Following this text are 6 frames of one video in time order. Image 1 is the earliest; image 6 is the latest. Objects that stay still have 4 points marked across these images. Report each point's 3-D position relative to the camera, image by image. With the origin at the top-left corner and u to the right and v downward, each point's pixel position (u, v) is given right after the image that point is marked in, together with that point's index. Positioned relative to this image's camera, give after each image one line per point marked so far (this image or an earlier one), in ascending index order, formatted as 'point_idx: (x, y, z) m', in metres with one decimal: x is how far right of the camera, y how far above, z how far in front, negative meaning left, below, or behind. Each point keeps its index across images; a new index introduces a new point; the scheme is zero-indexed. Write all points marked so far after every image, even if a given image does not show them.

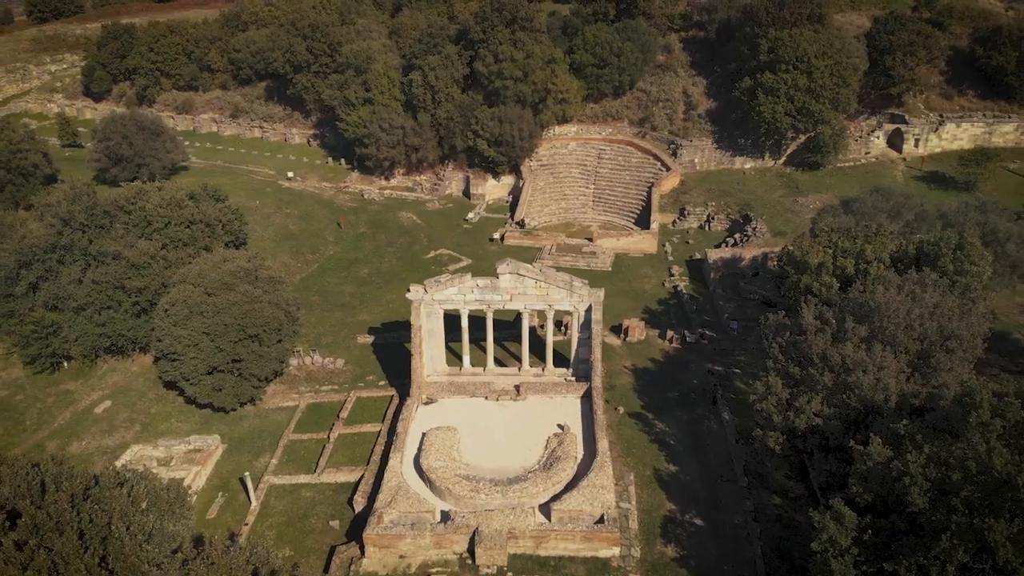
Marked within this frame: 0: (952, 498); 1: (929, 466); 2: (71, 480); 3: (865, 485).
0: (+11.7, -5.6, +16.6) m
1: (+11.4, -4.9, +17.4) m
2: (-13.7, -5.8, +19.8) m
3: (+10.4, -5.8, +18.6) m
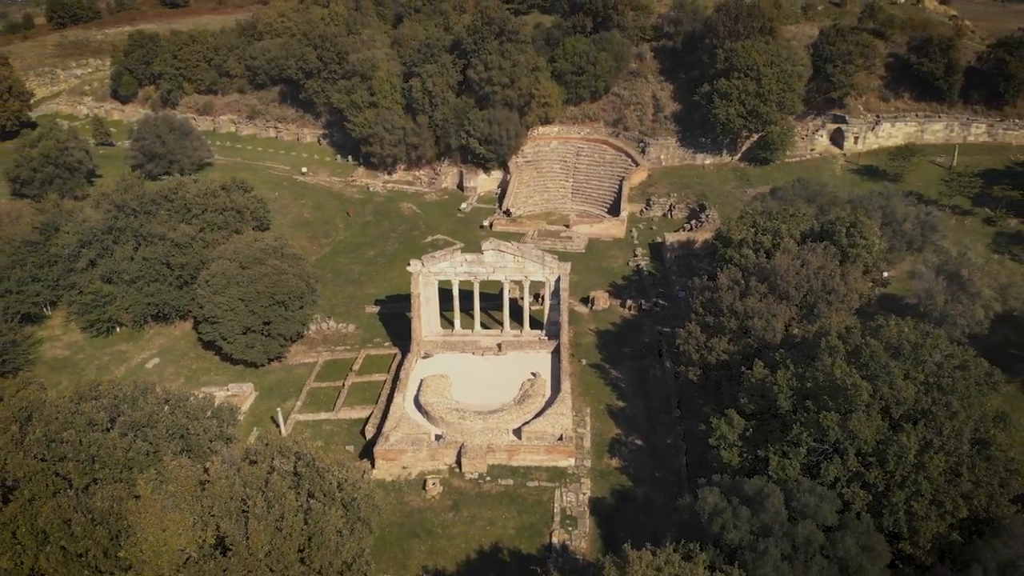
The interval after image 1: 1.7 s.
0: (+10.6, -4.1, +22.9) m
1: (+10.4, -3.4, +23.6) m
2: (-14.7, -4.4, +26.1) m
3: (+9.3, -4.3, +24.8) m
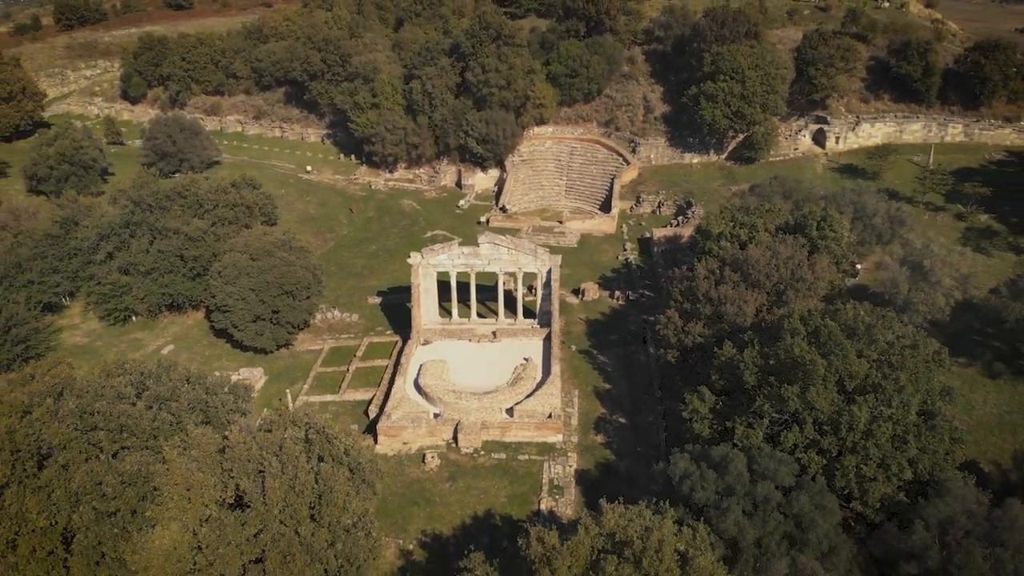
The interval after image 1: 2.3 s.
0: (+10.3, -3.5, +25.2) m
1: (+10.1, -2.9, +25.9) m
2: (-15.1, -3.8, +28.4) m
3: (+9.0, -3.7, +27.2) m
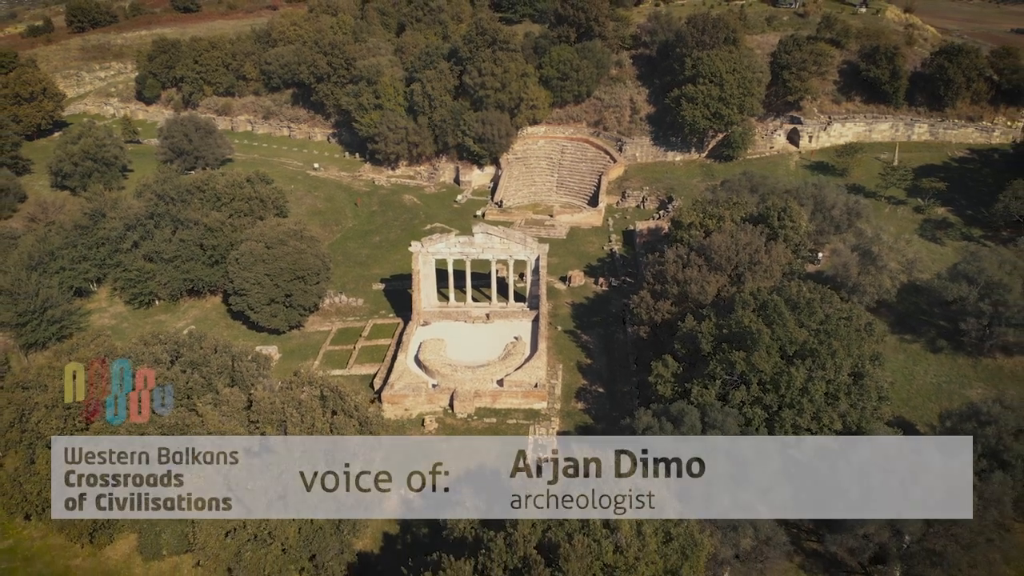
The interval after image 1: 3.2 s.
0: (+9.7, -2.6, +29.0) m
1: (+9.5, -1.9, +29.7) m
2: (-15.7, -2.8, +32.3) m
3: (+8.4, -2.8, +30.9) m
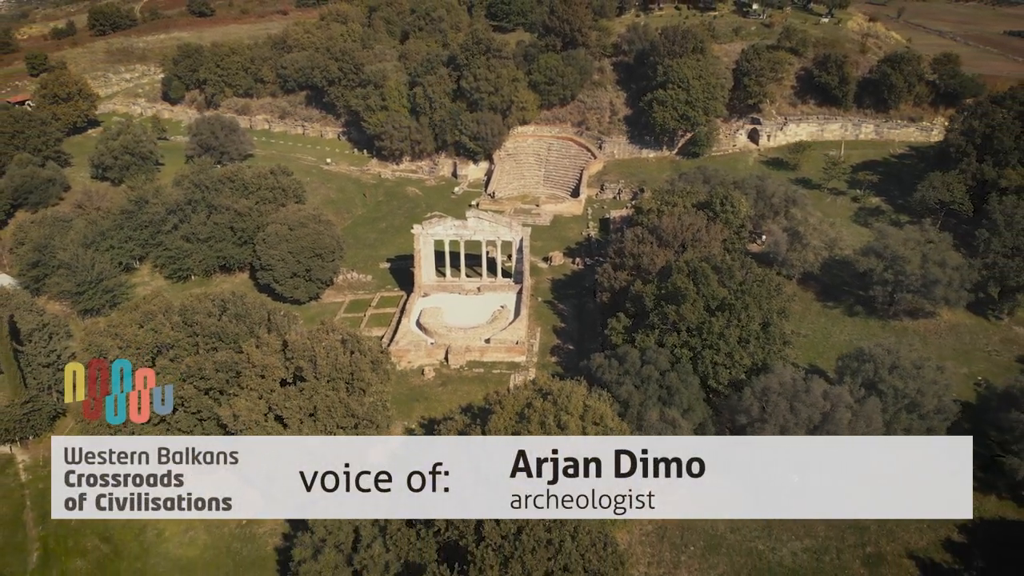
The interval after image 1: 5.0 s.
0: (+8.6, -0.8, +36.1) m
1: (+8.4, -0.1, +36.9) m
2: (-16.7, -0.9, +39.5) m
3: (+7.4, -1.0, +38.1) m
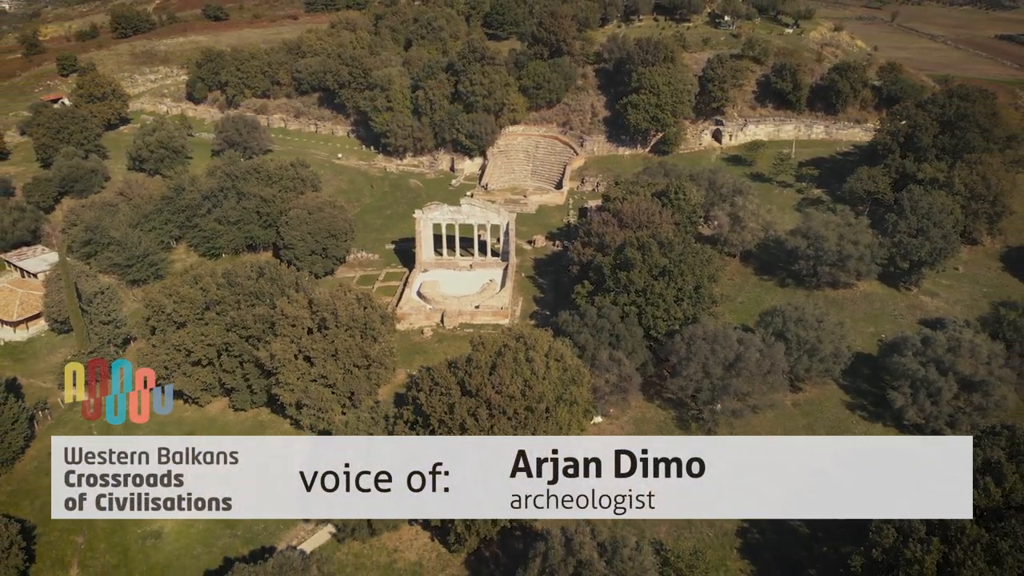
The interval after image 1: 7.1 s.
0: (+7.4, +1.3, +44.4) m
1: (+7.2, +1.9, +45.1) m
2: (-17.9, +1.3, +47.8) m
3: (+6.2, +1.1, +46.4) m
